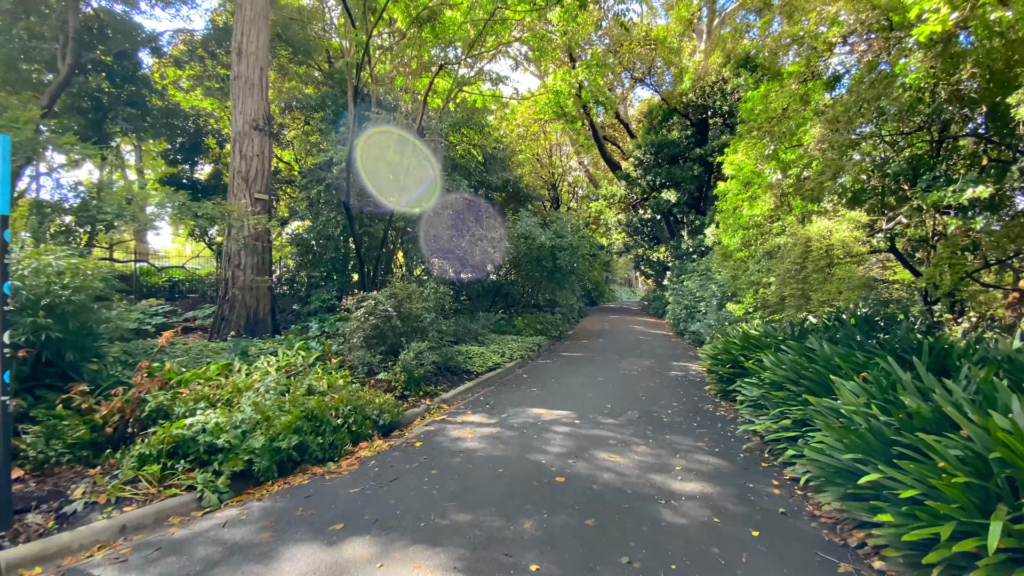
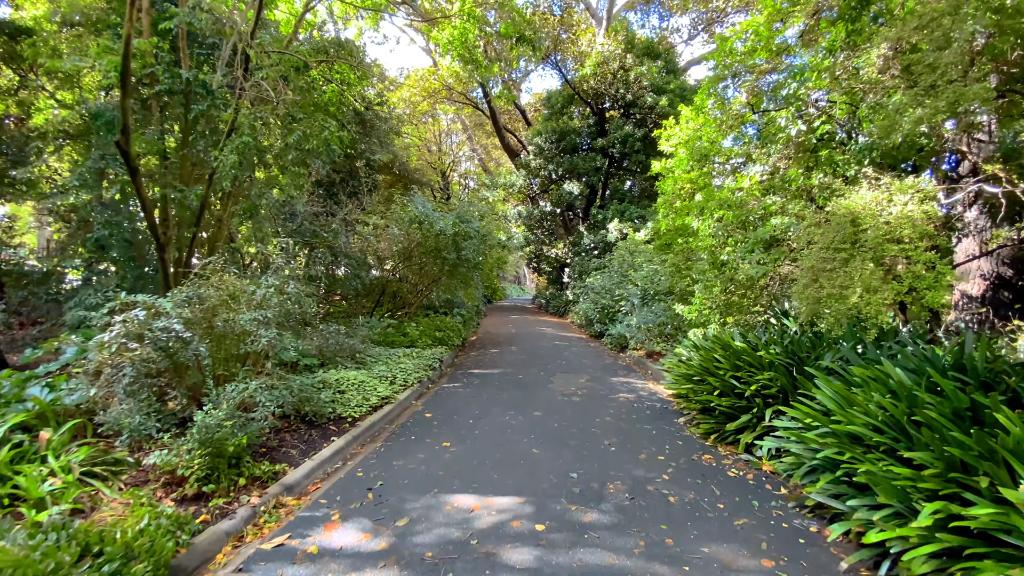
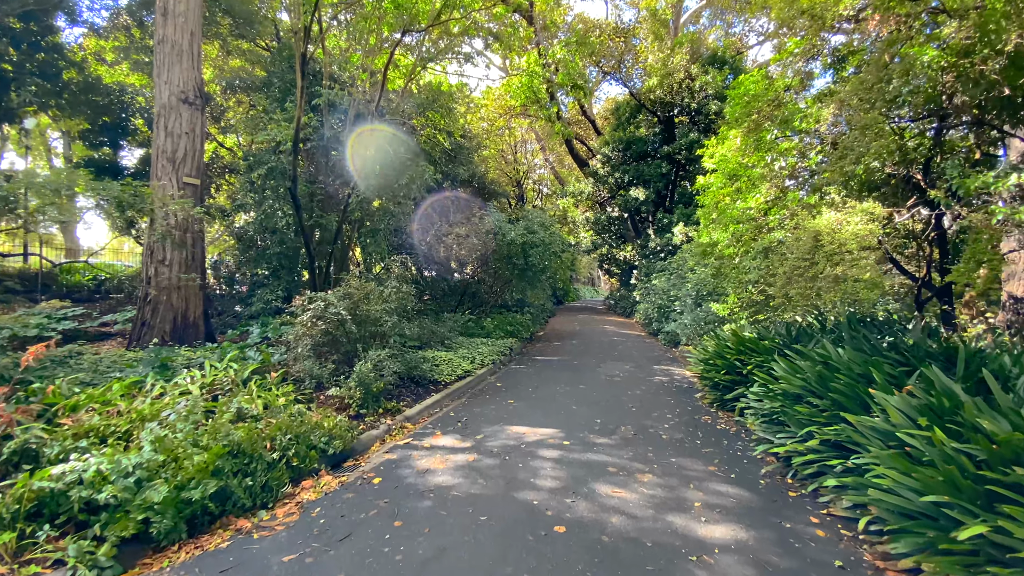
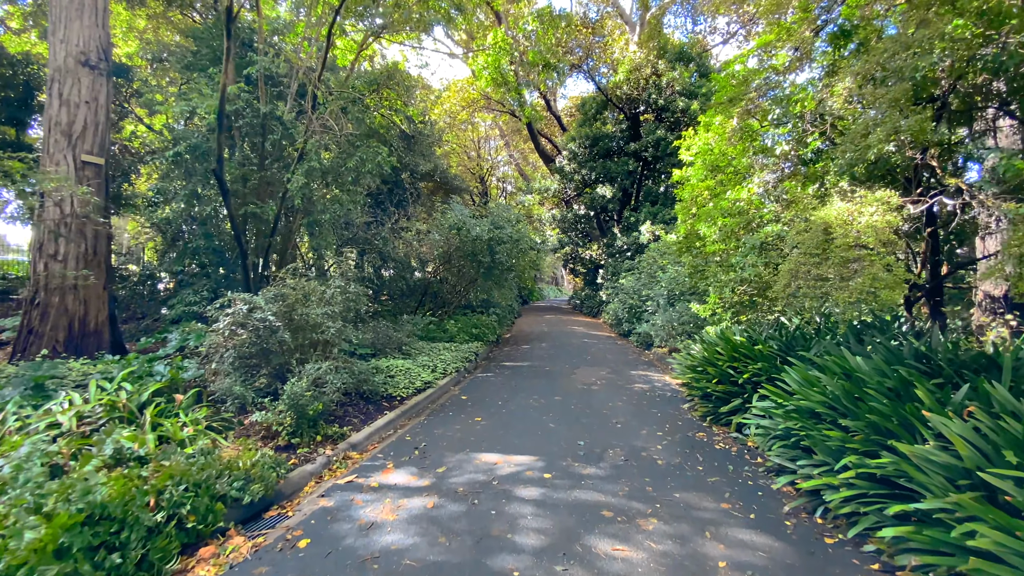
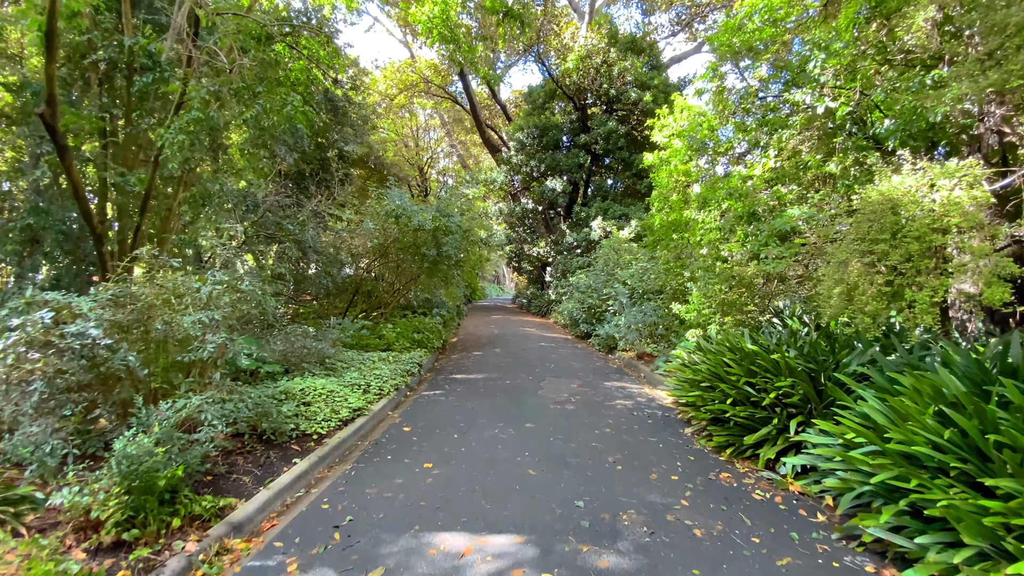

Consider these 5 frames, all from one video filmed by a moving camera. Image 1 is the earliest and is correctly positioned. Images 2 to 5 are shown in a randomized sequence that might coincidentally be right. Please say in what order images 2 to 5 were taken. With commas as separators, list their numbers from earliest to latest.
3, 4, 2, 5
